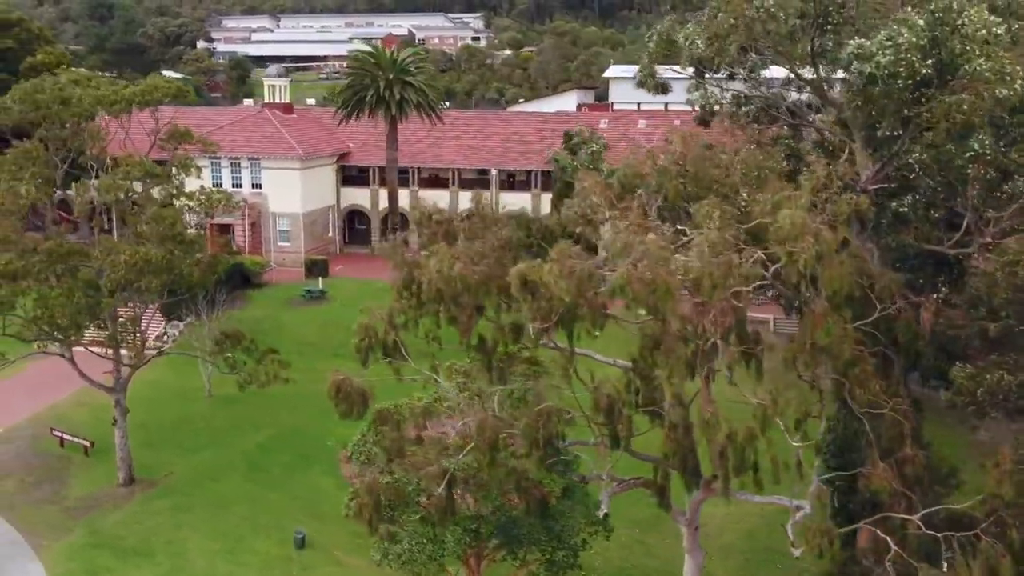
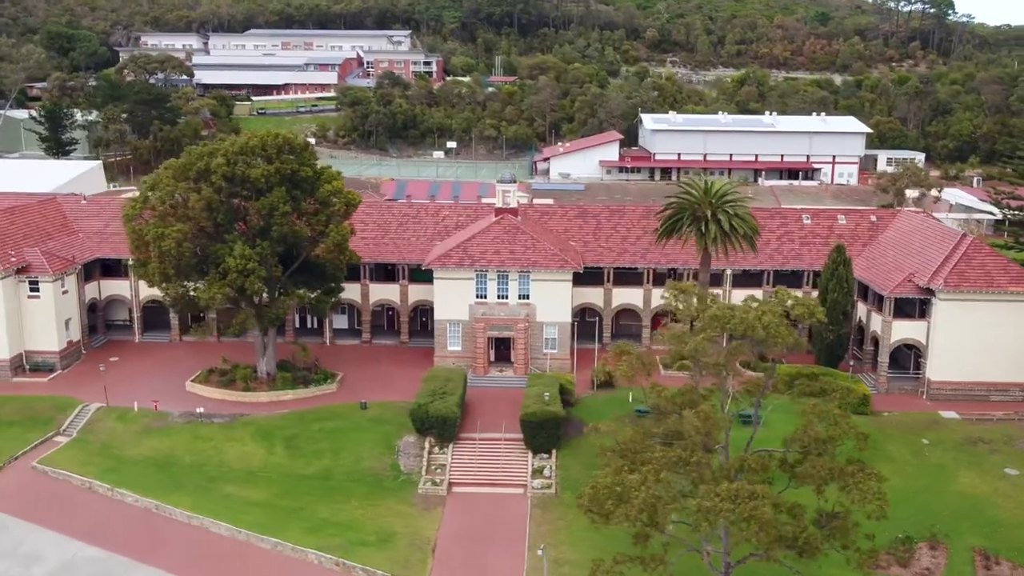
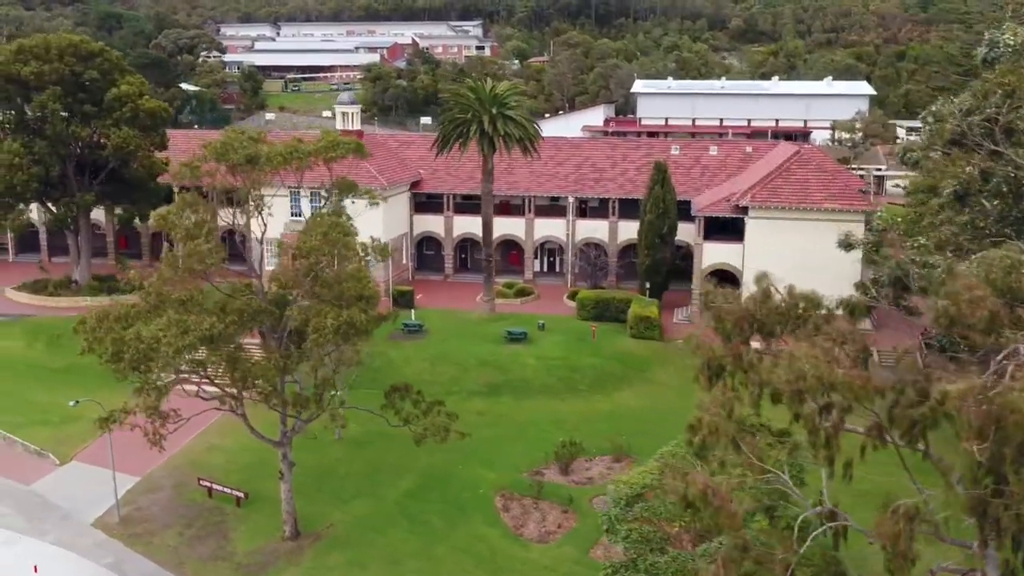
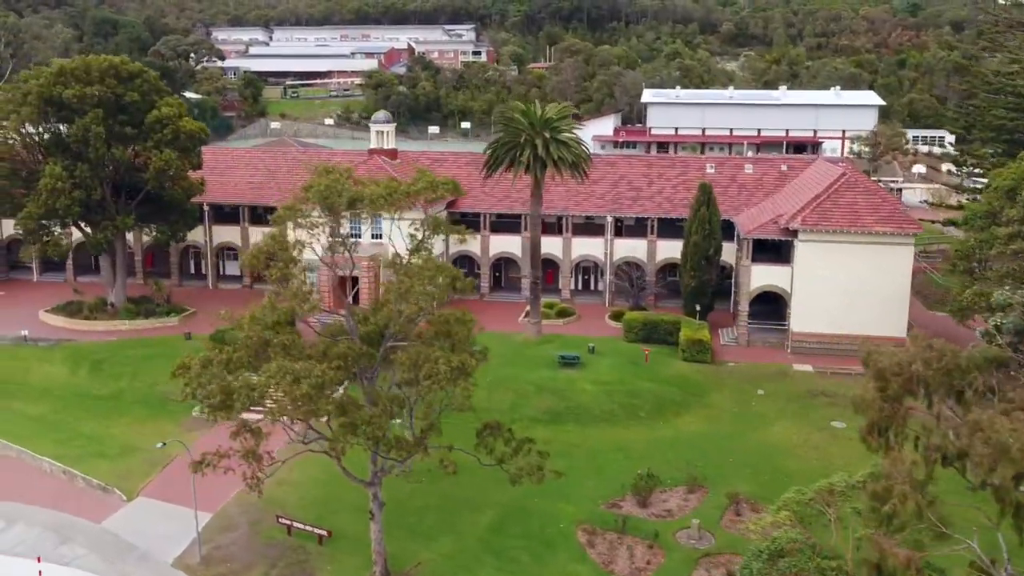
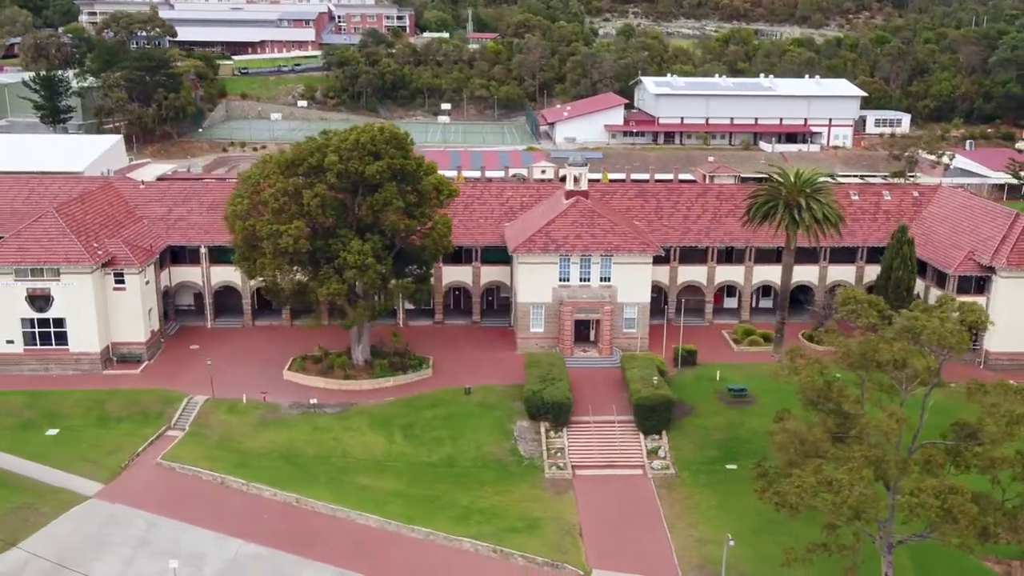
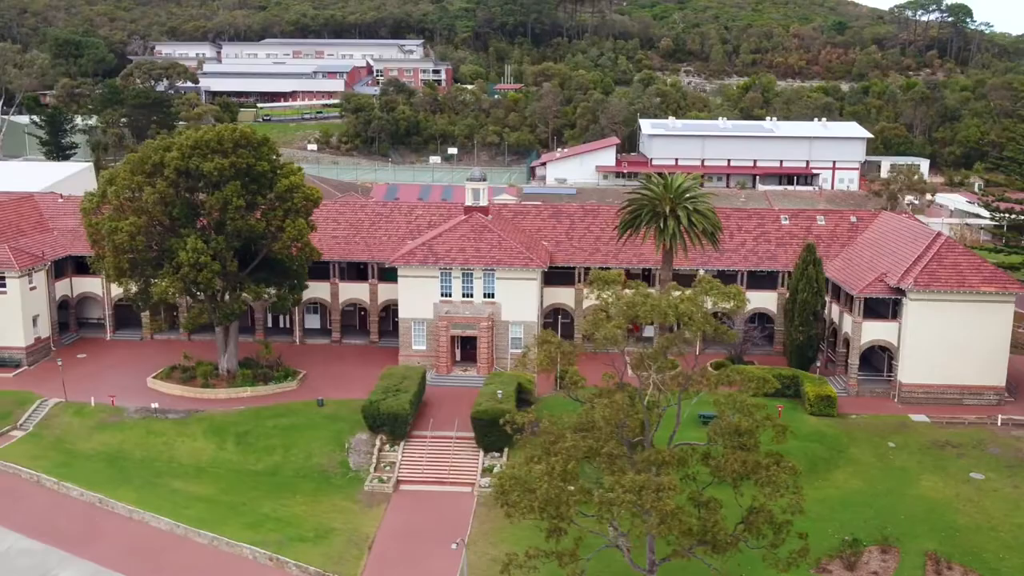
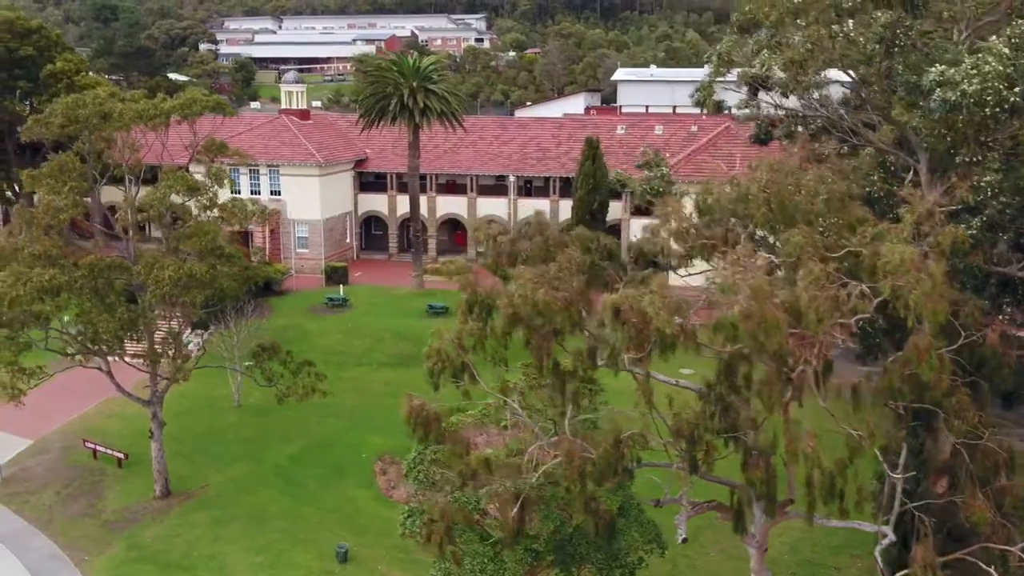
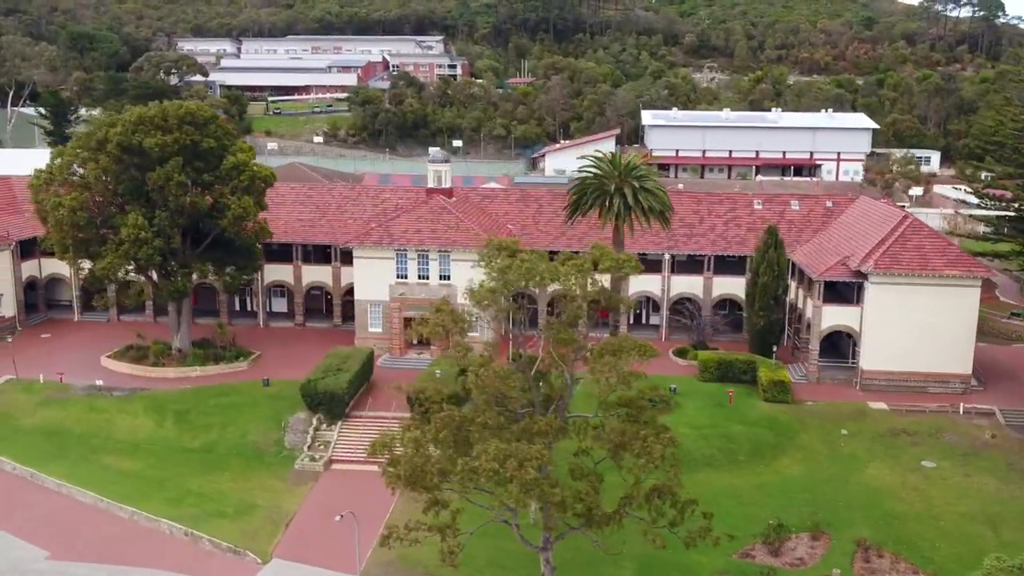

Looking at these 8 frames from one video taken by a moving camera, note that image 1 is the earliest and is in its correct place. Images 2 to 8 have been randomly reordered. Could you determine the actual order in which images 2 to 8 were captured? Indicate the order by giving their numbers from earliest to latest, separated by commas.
7, 3, 4, 8, 6, 2, 5
